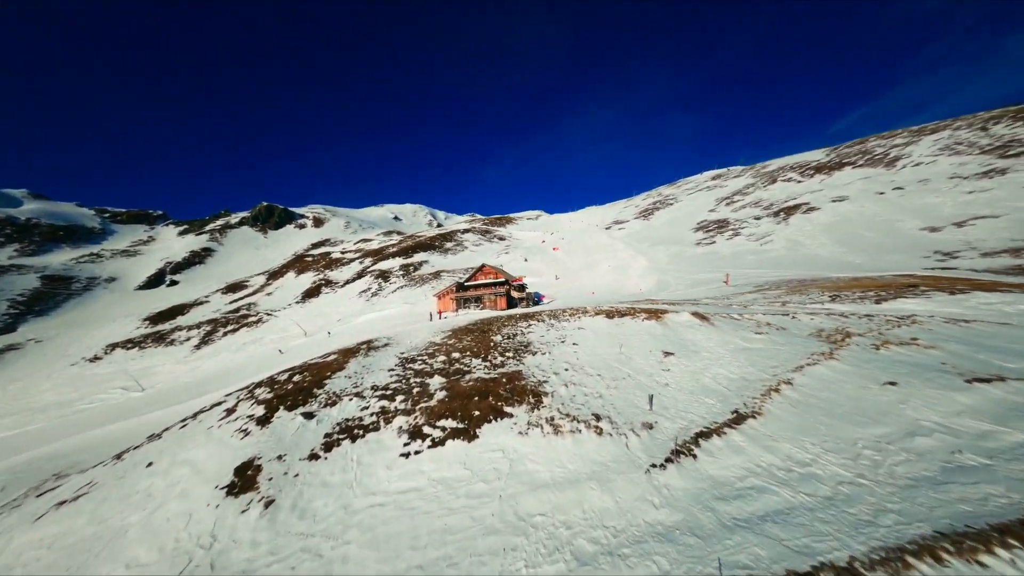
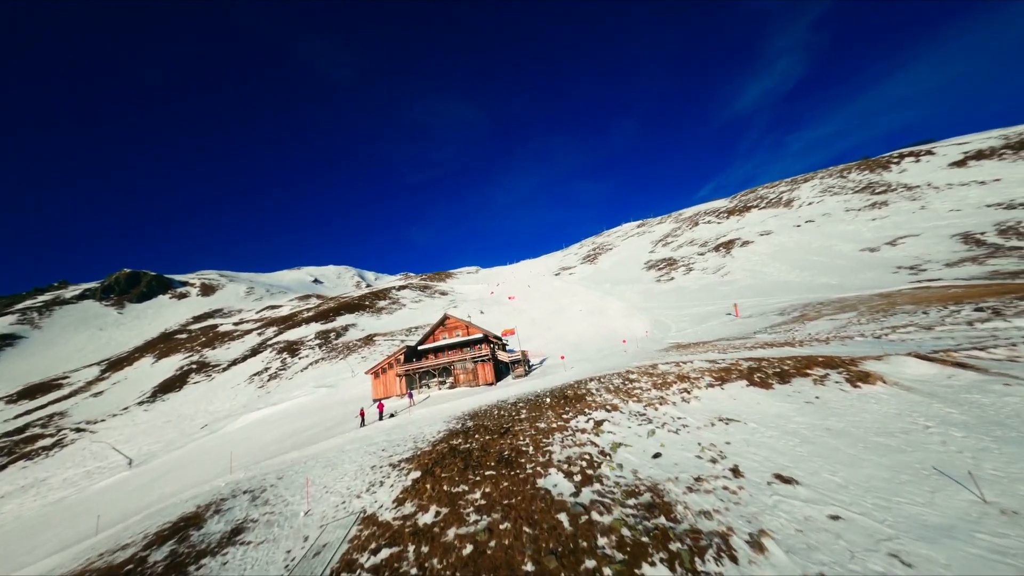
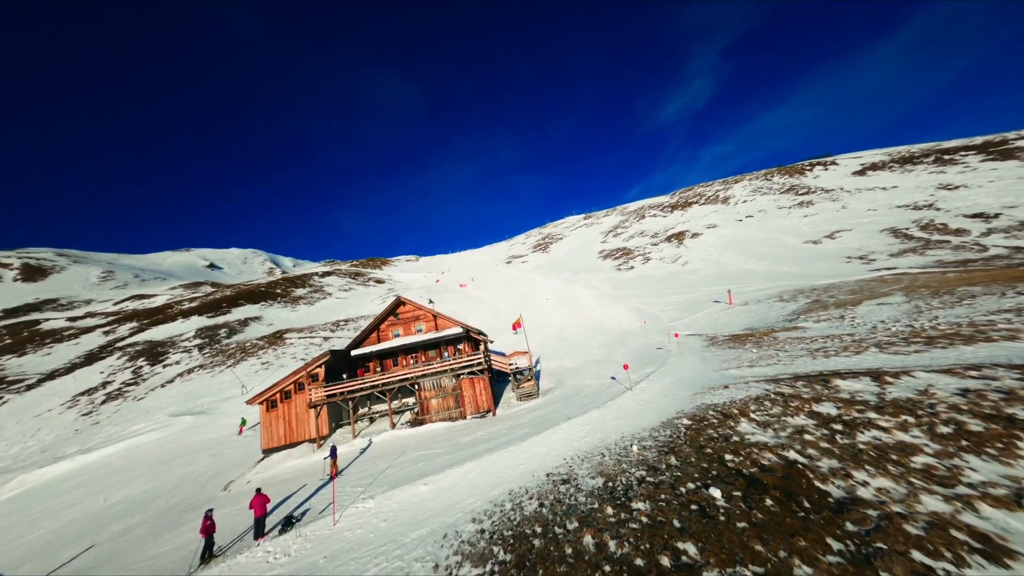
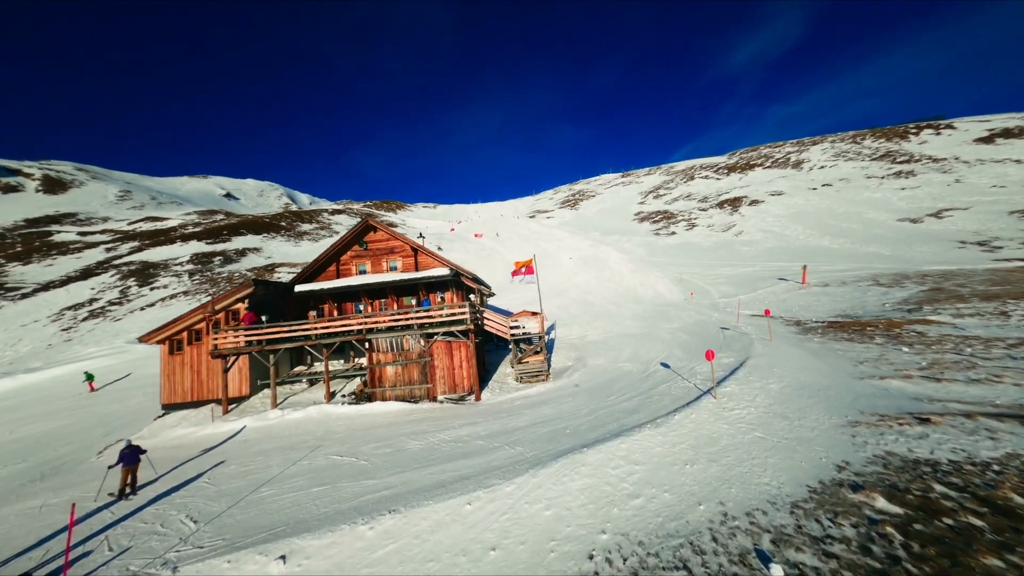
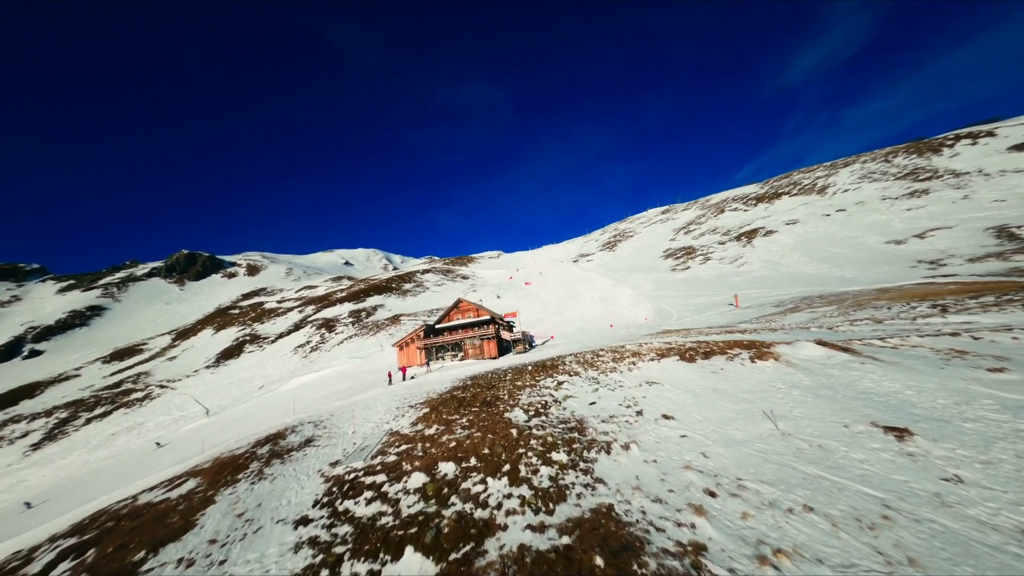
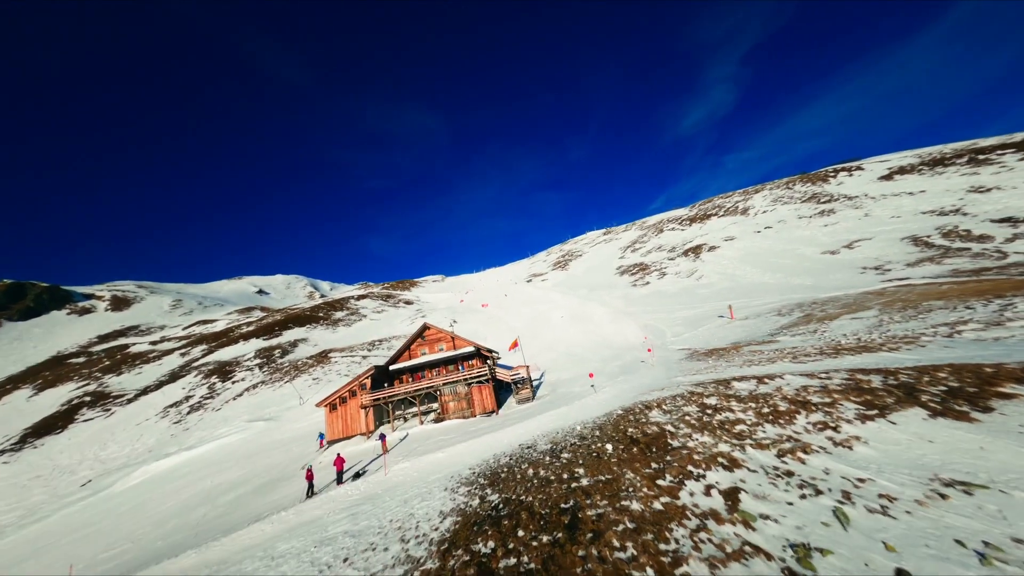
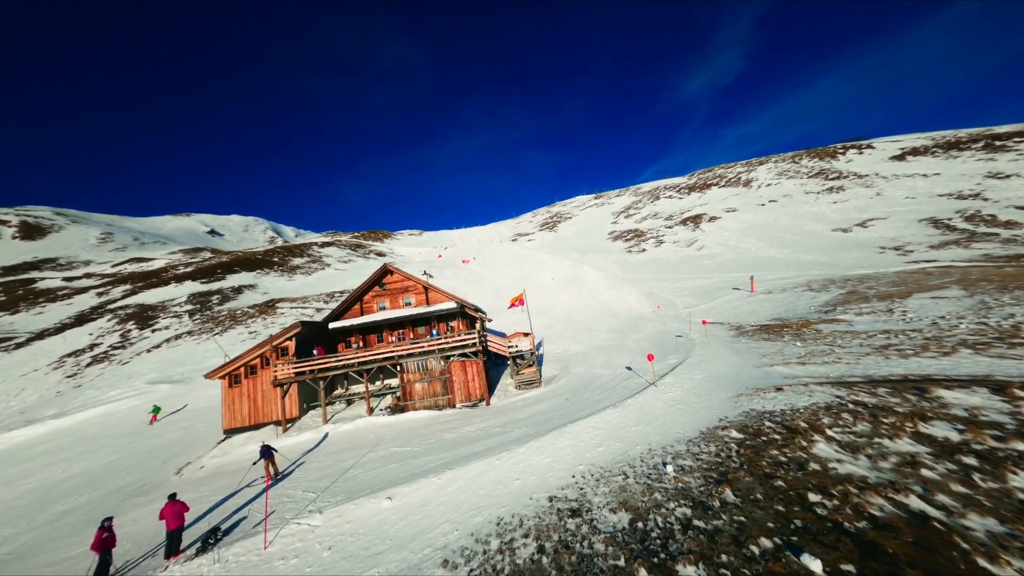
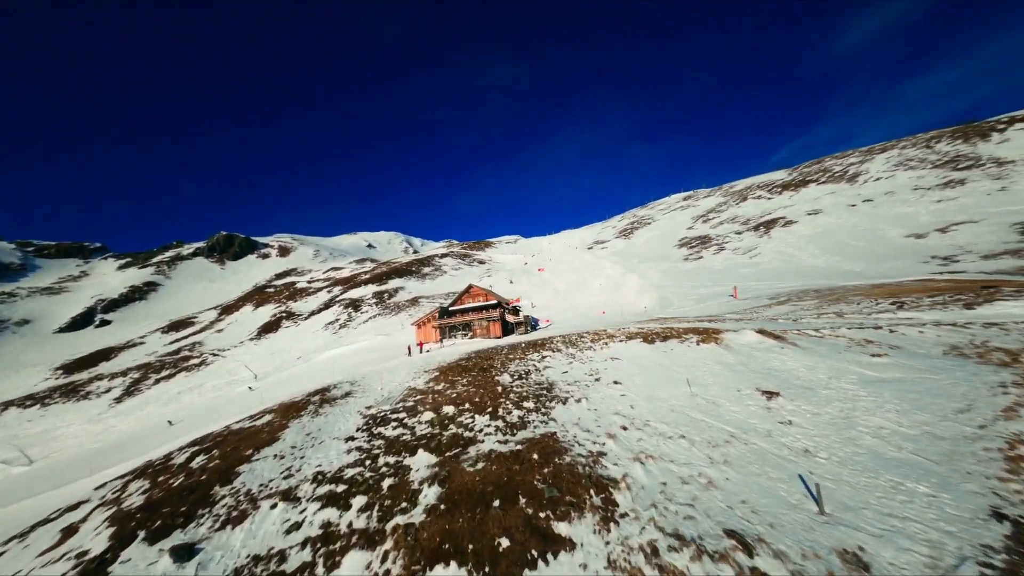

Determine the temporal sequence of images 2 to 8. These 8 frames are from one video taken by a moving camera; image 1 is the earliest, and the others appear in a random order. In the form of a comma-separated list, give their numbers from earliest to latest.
8, 5, 2, 6, 3, 7, 4
